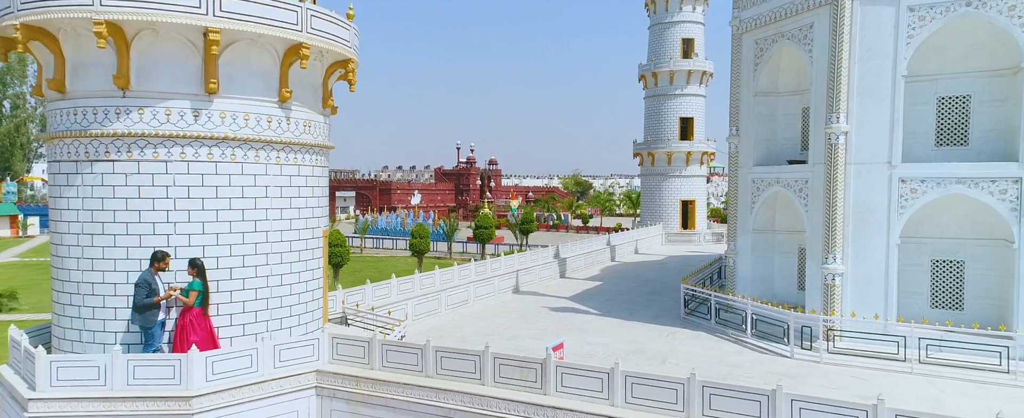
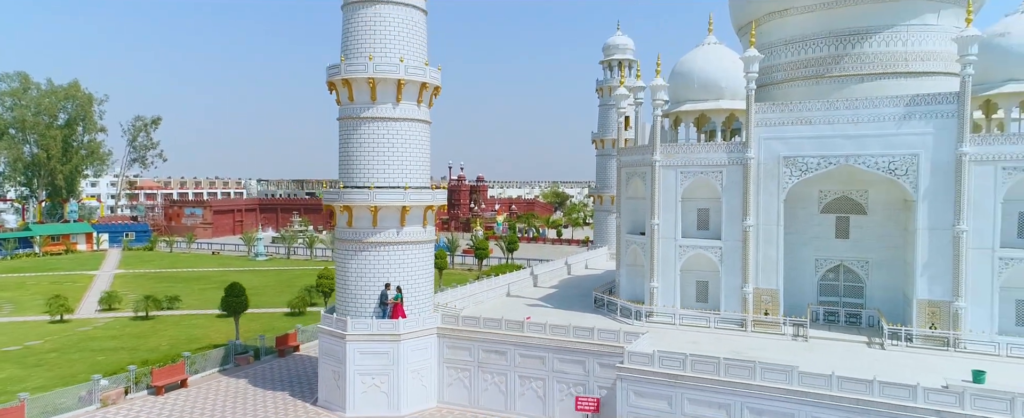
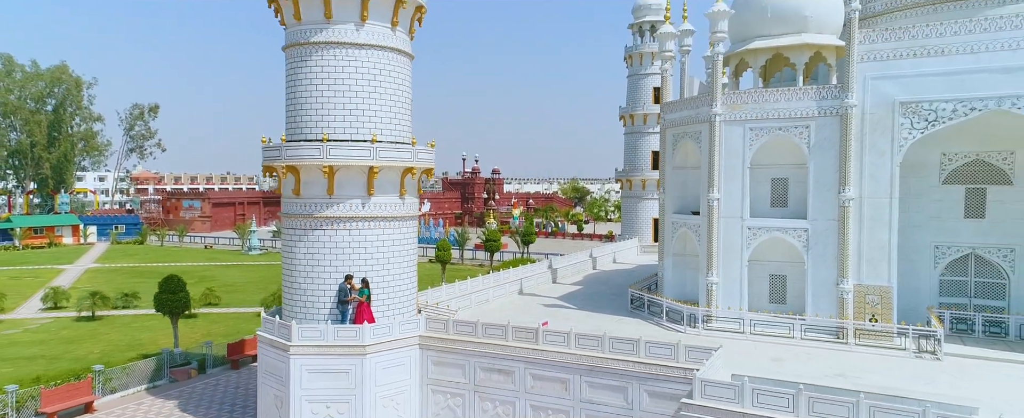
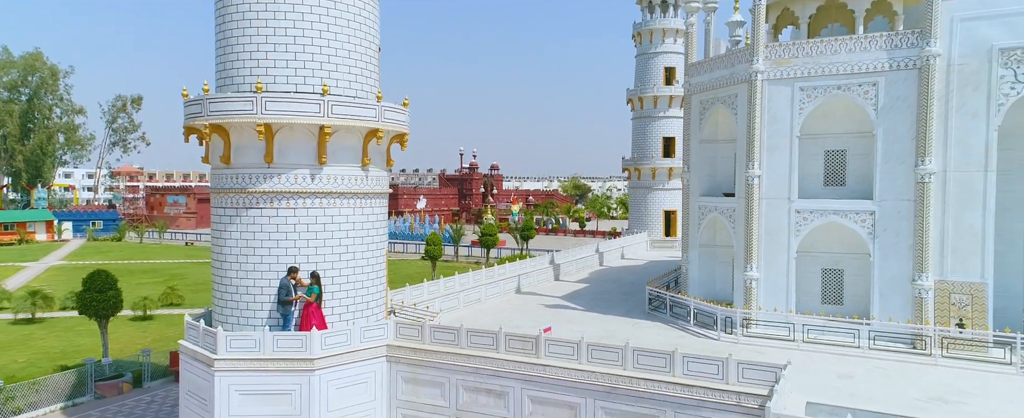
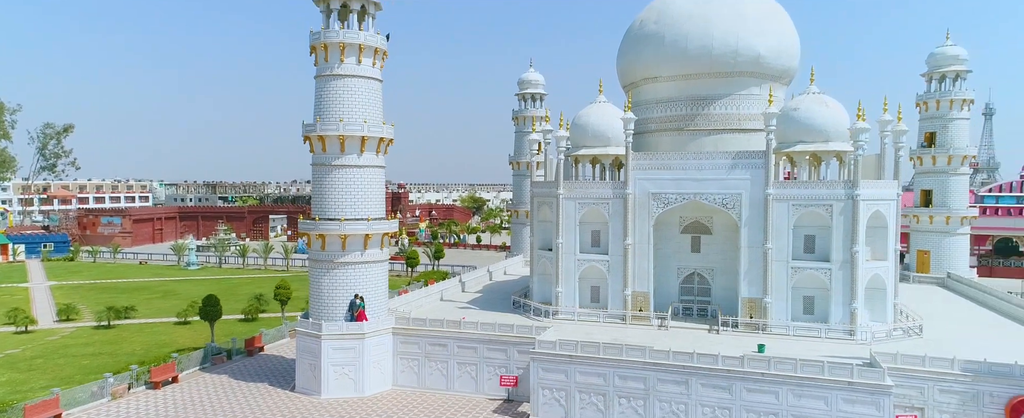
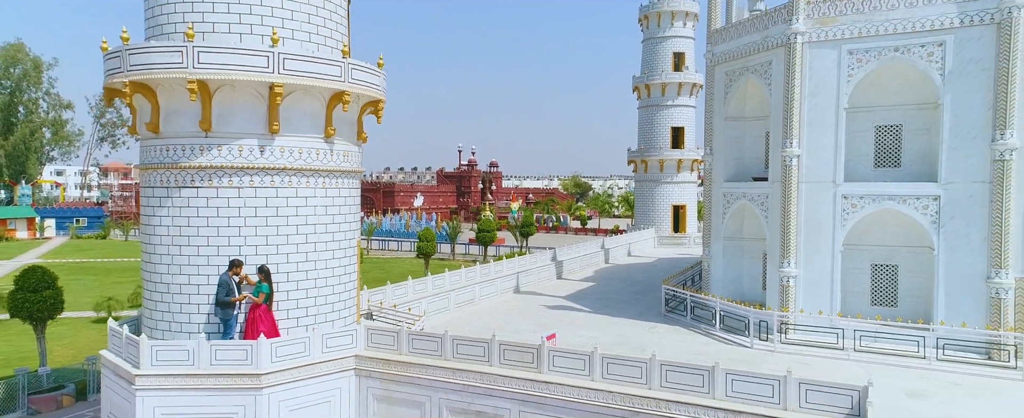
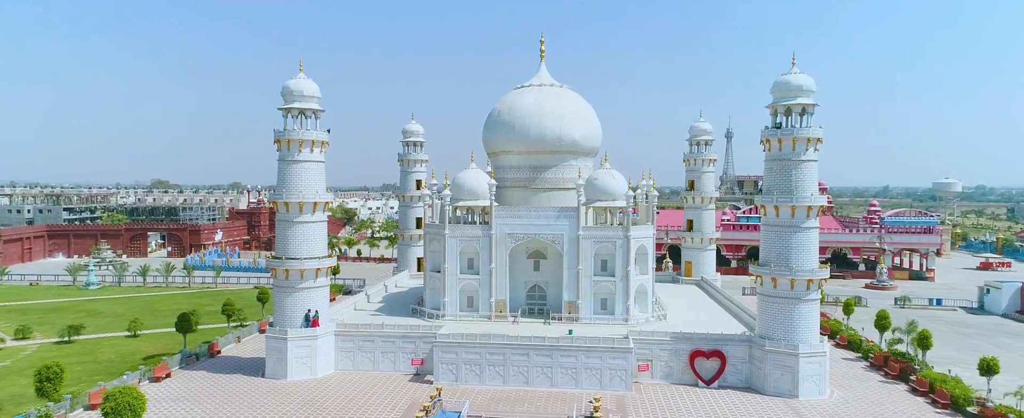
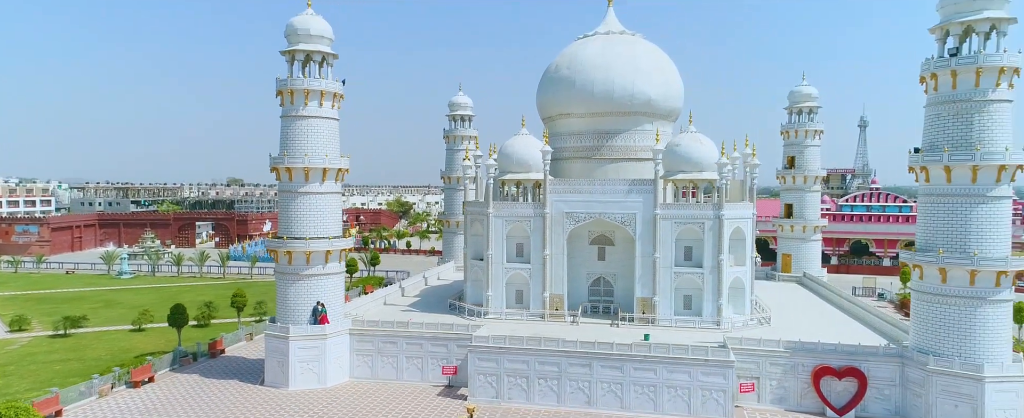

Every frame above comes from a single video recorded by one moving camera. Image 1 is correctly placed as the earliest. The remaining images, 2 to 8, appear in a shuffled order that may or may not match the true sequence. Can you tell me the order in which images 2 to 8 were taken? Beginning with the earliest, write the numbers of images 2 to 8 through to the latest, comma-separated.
6, 4, 3, 2, 5, 8, 7
